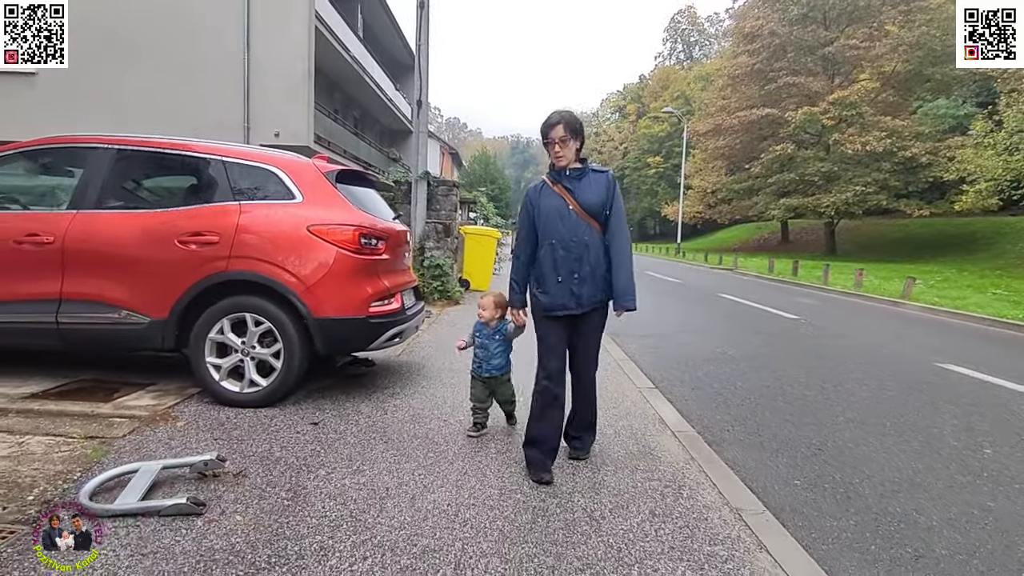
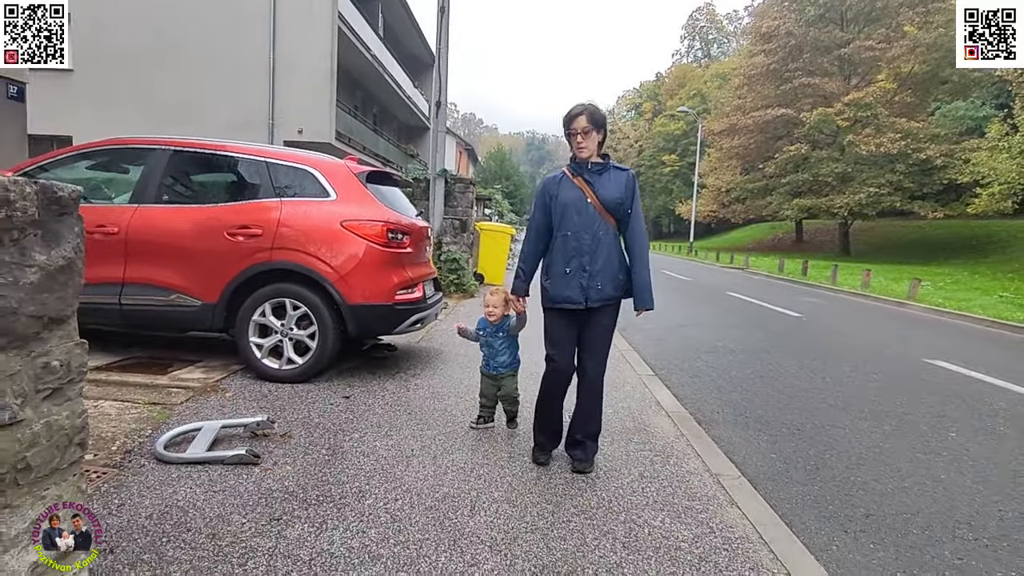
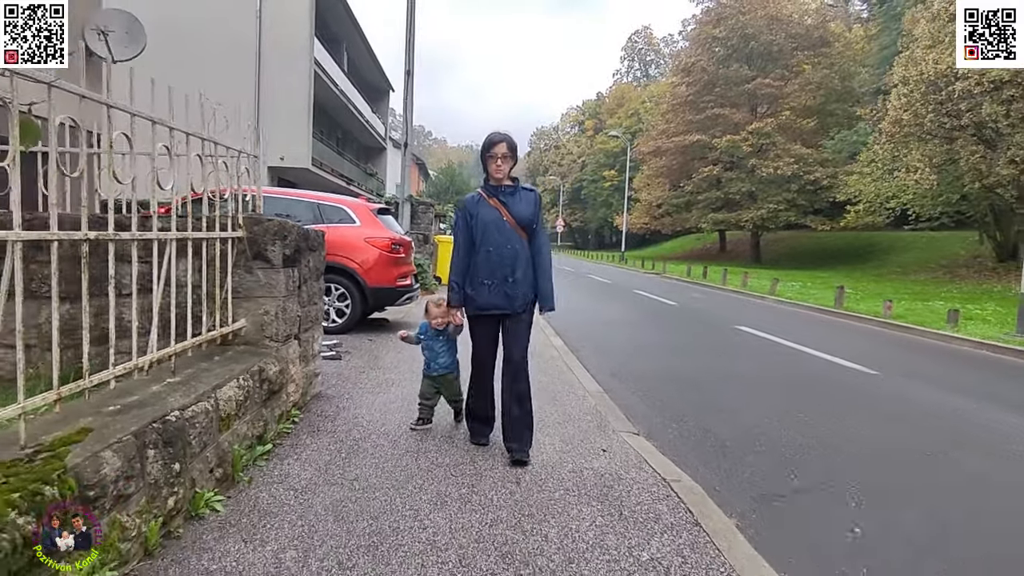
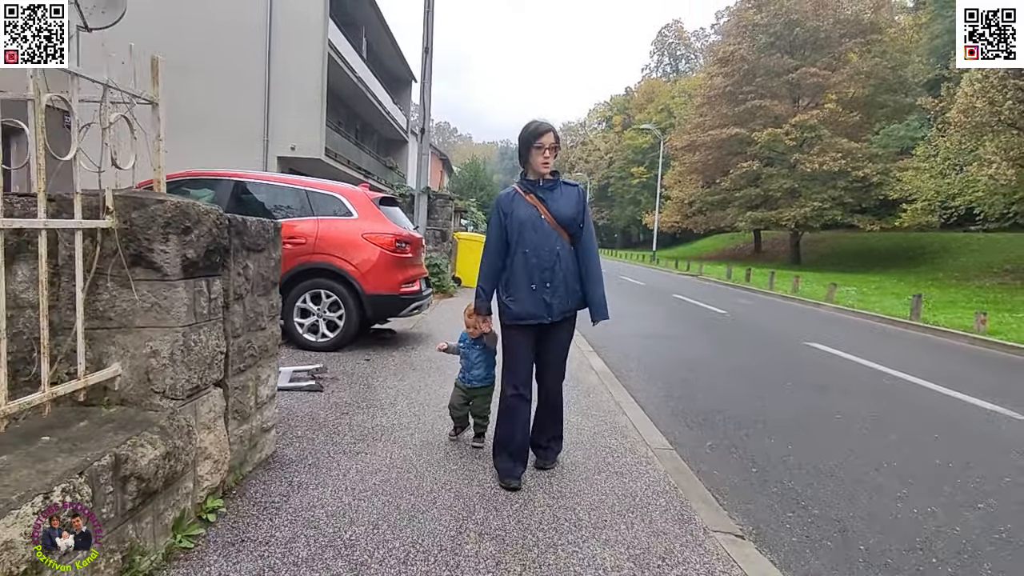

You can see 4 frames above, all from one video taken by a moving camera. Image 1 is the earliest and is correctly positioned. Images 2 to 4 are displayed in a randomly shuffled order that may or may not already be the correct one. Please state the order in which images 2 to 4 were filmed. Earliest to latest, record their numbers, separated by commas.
2, 4, 3
